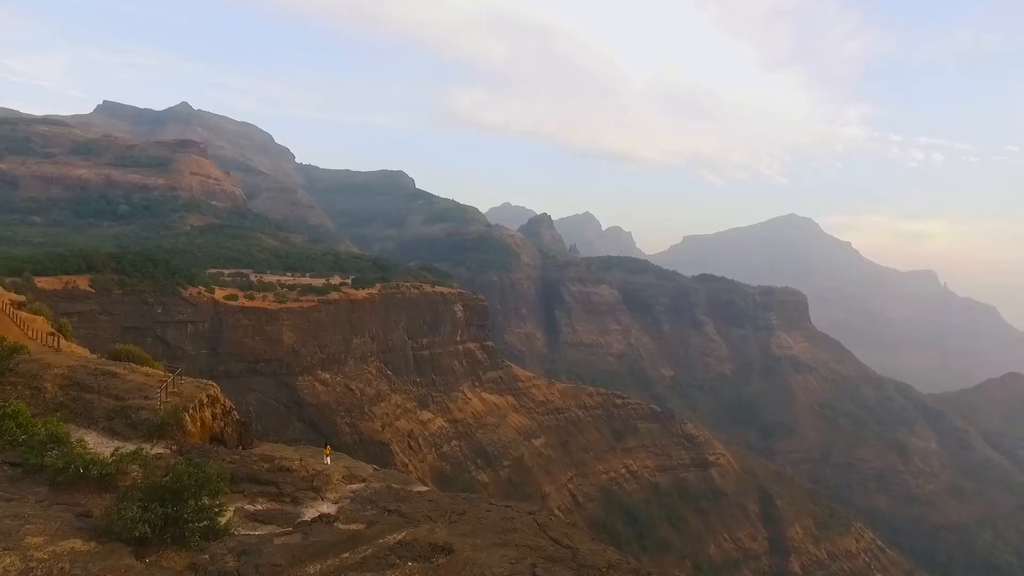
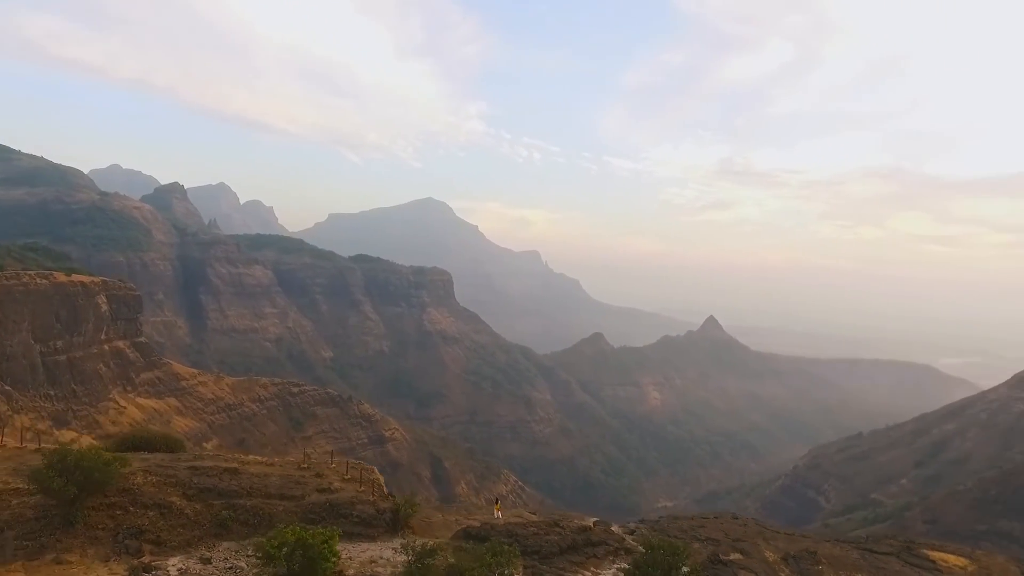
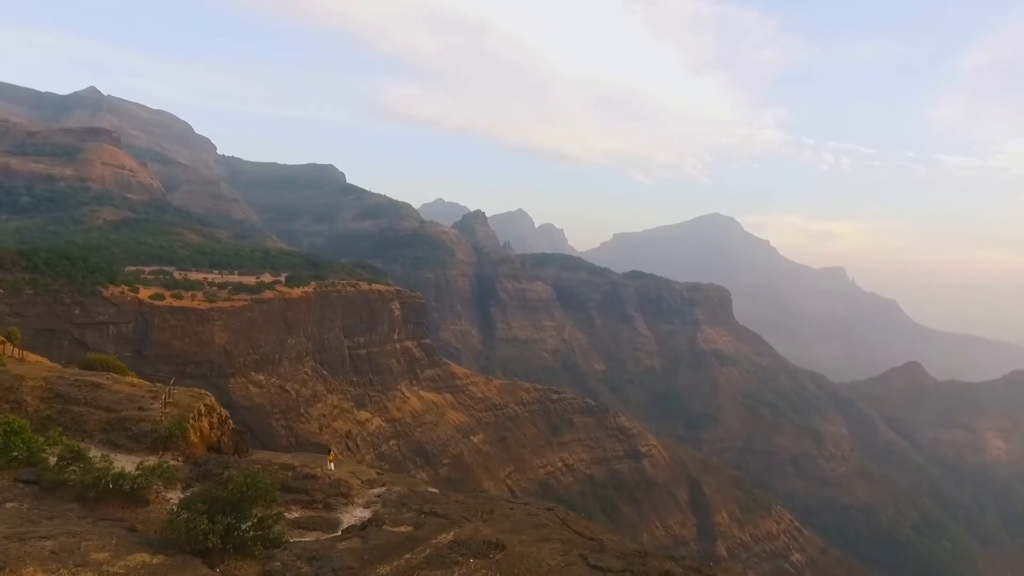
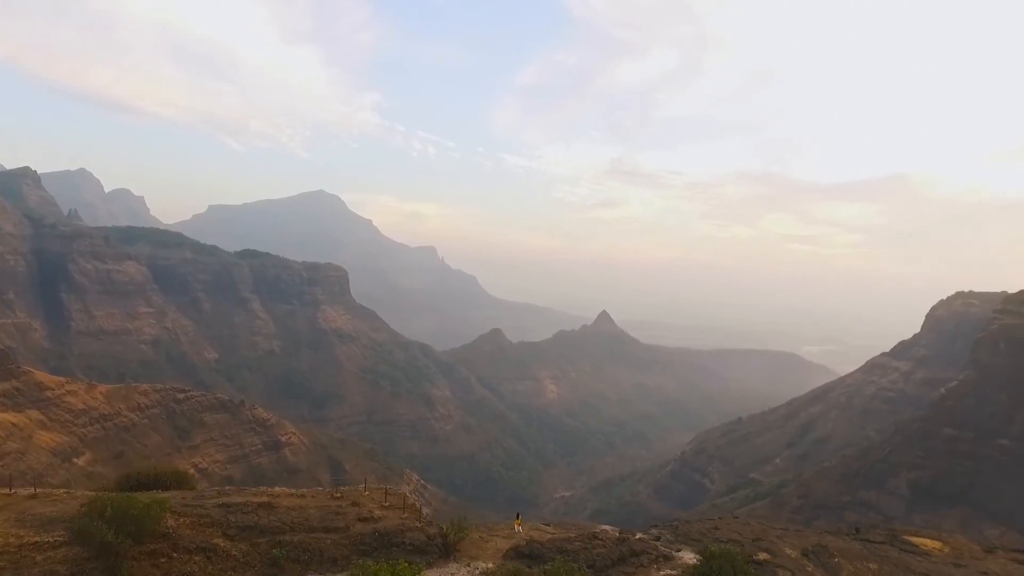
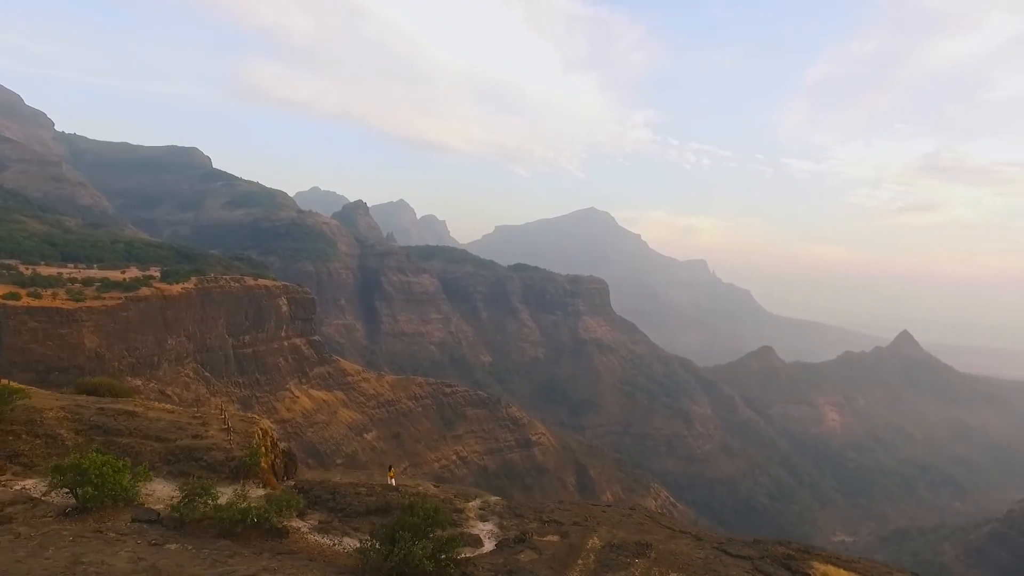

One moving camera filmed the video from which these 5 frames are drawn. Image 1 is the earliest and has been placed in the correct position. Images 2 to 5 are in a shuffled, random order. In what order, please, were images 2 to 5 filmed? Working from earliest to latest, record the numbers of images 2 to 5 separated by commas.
3, 5, 2, 4
